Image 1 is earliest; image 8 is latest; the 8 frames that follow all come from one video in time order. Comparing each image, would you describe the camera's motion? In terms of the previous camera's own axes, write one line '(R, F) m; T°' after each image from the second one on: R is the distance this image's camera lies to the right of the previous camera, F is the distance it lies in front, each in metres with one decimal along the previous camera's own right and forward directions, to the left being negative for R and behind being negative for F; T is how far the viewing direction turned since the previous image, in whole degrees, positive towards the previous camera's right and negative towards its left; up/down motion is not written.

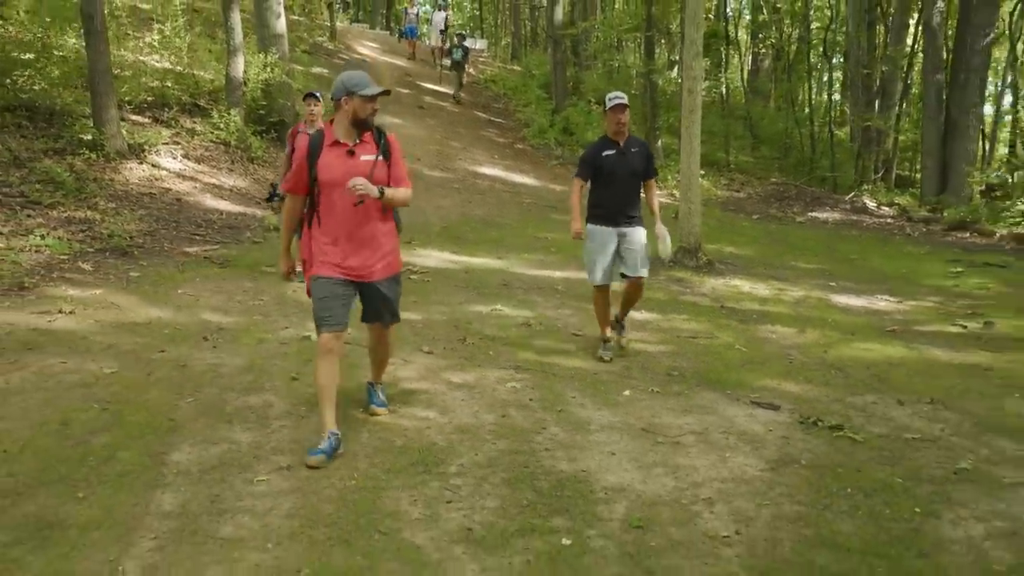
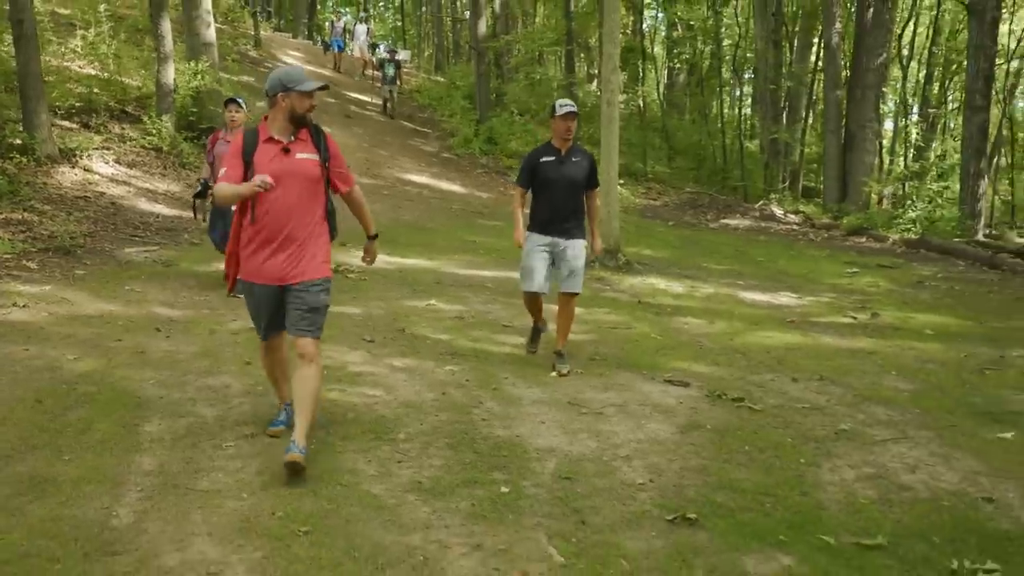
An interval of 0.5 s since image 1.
(-0.1, -0.6) m; +5°
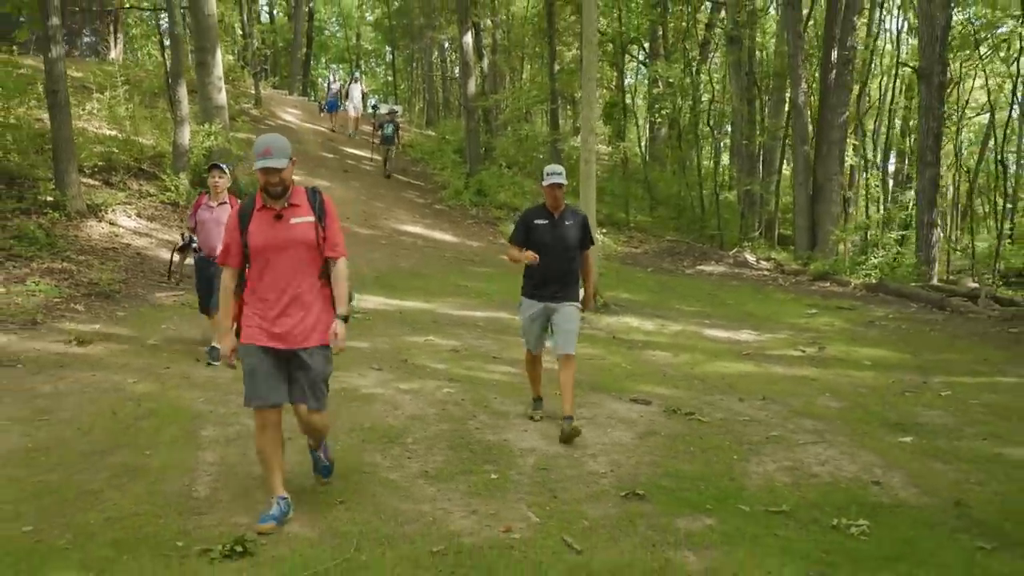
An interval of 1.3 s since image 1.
(0.0, -1.2) m; +1°
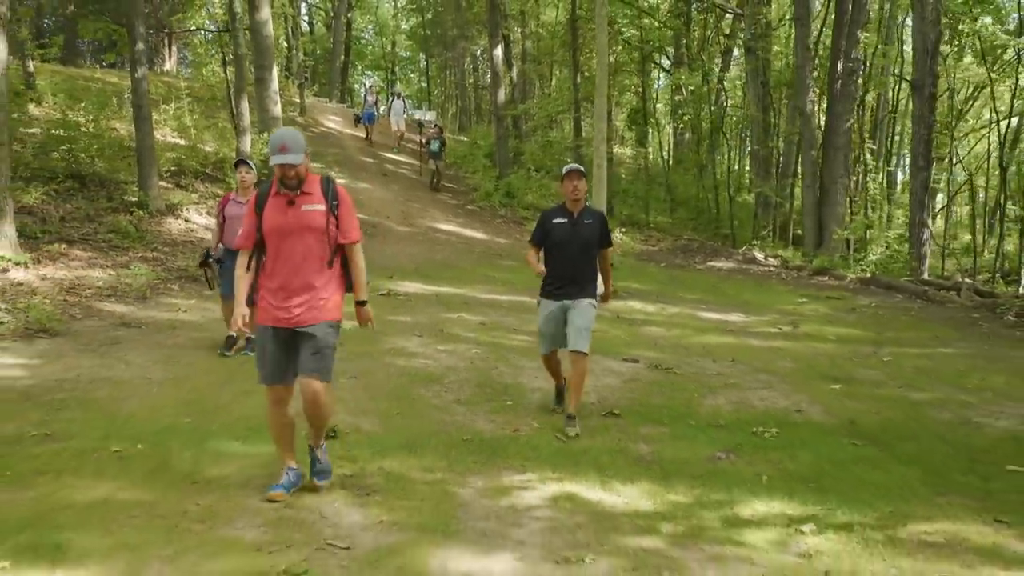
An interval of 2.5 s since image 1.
(+0.2, -1.9) m; -2°
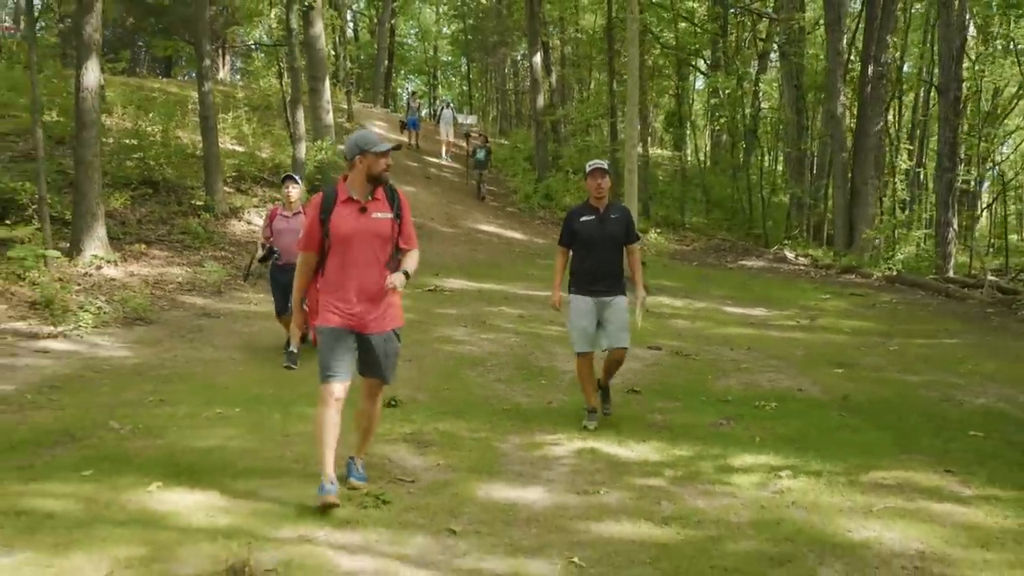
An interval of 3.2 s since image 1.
(+0.1, -1.1) m; -3°
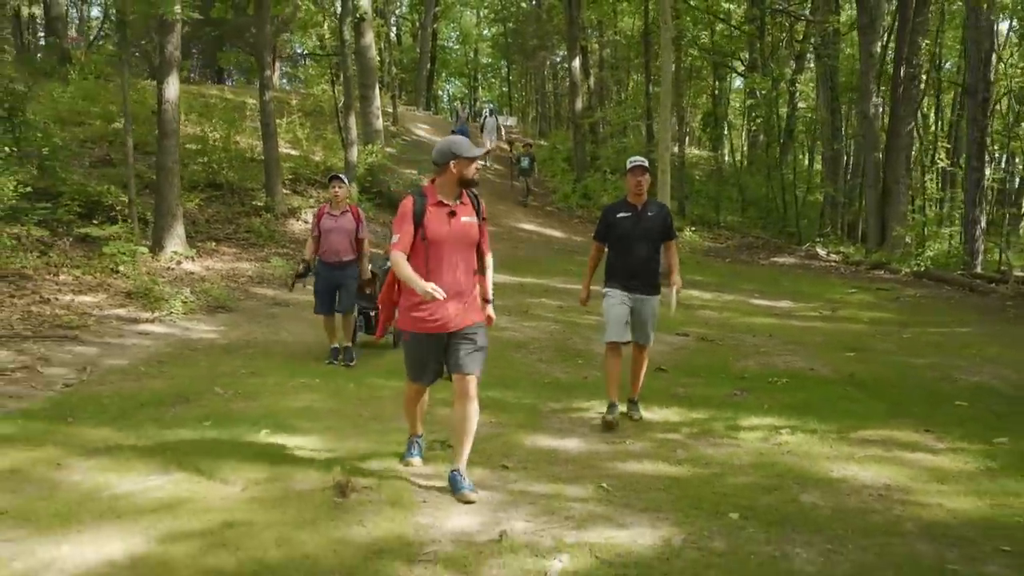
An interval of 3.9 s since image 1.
(0.0, -1.0) m; -2°
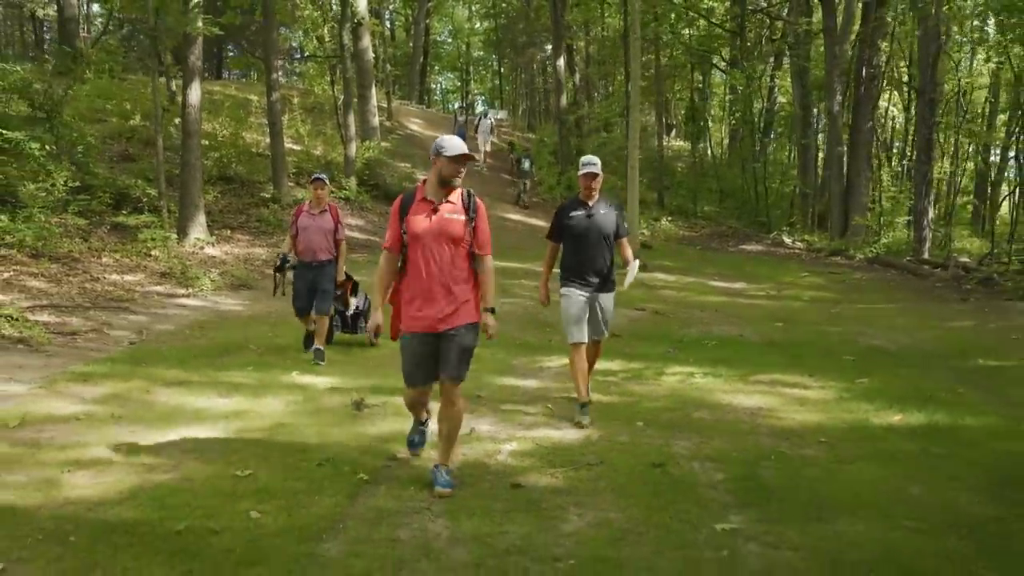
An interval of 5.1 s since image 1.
(+0.2, -1.8) m; 0°
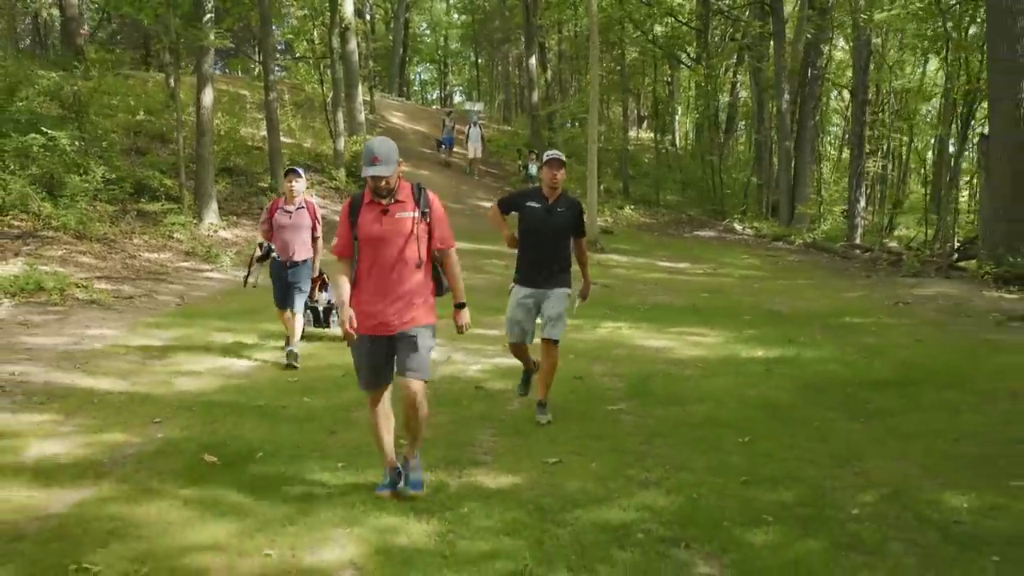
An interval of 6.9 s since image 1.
(+0.1, -2.3) m; +1°
